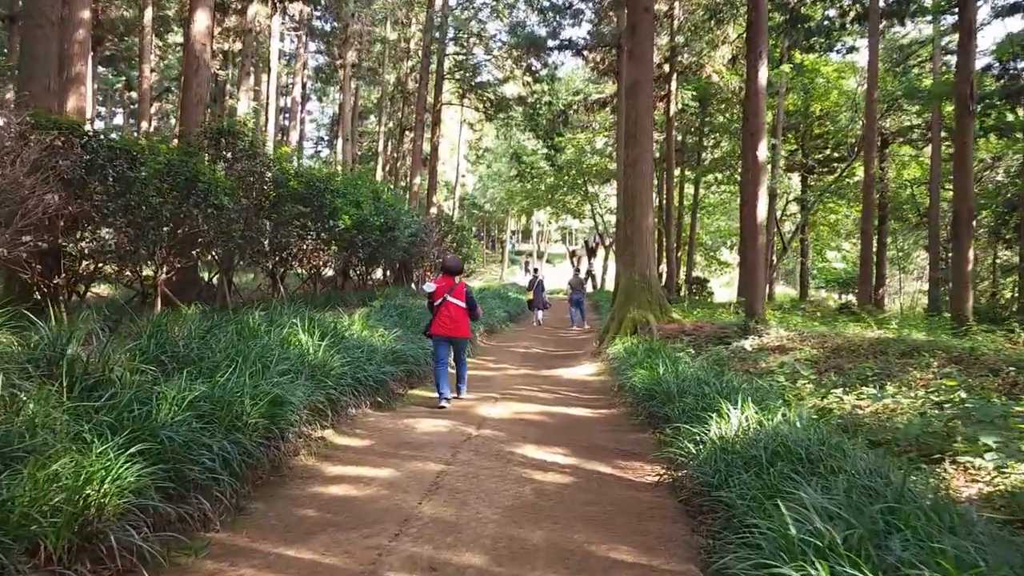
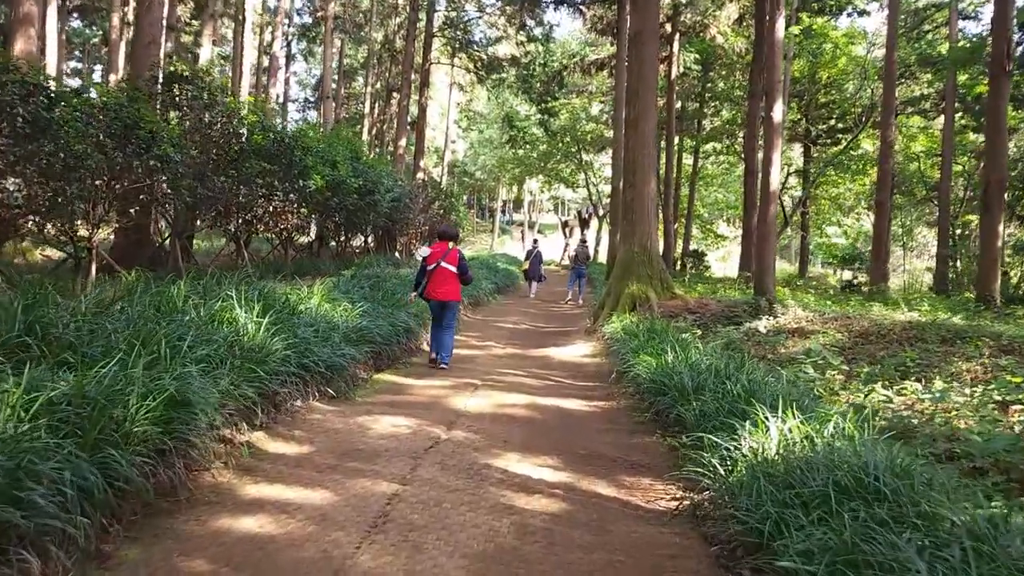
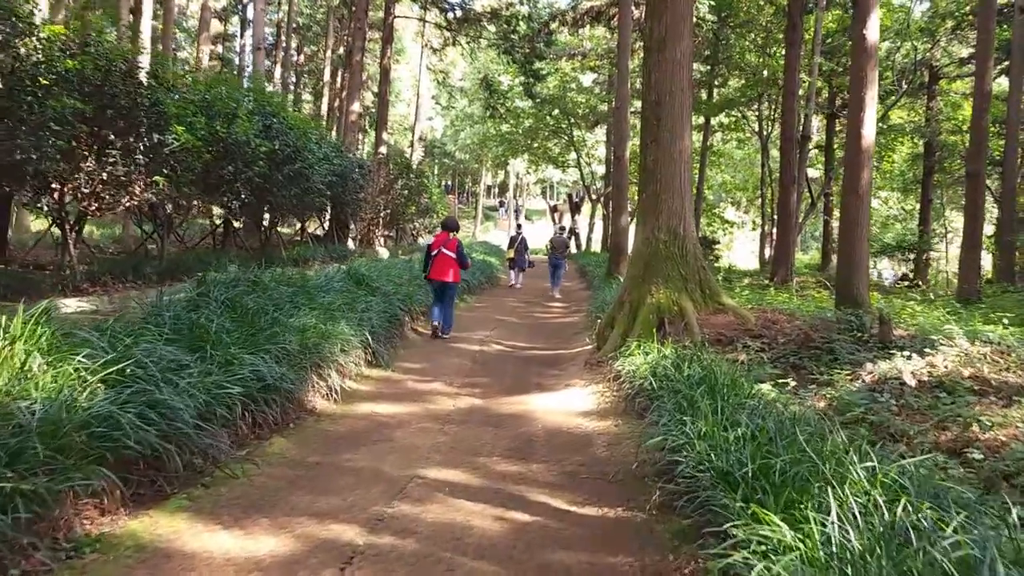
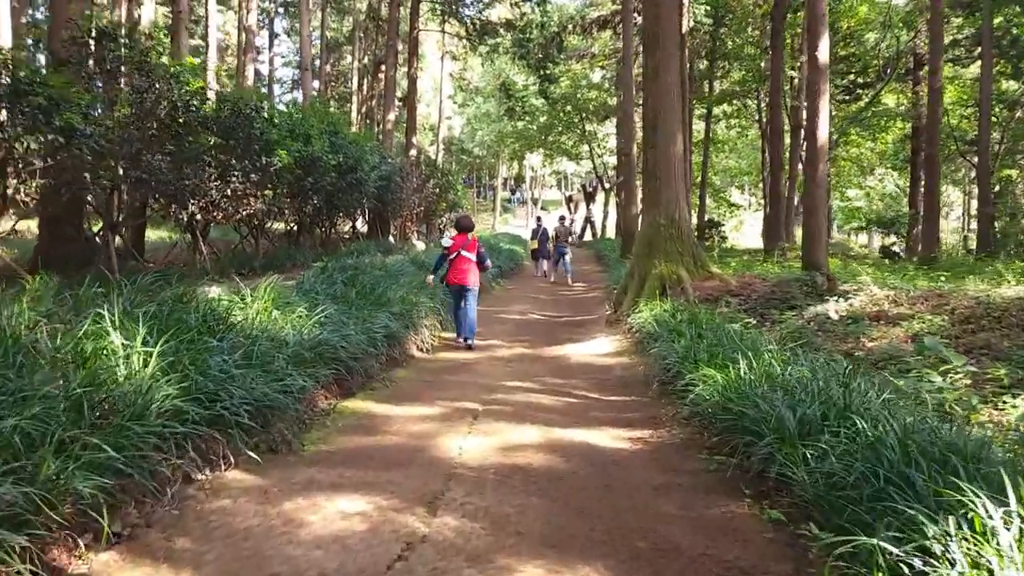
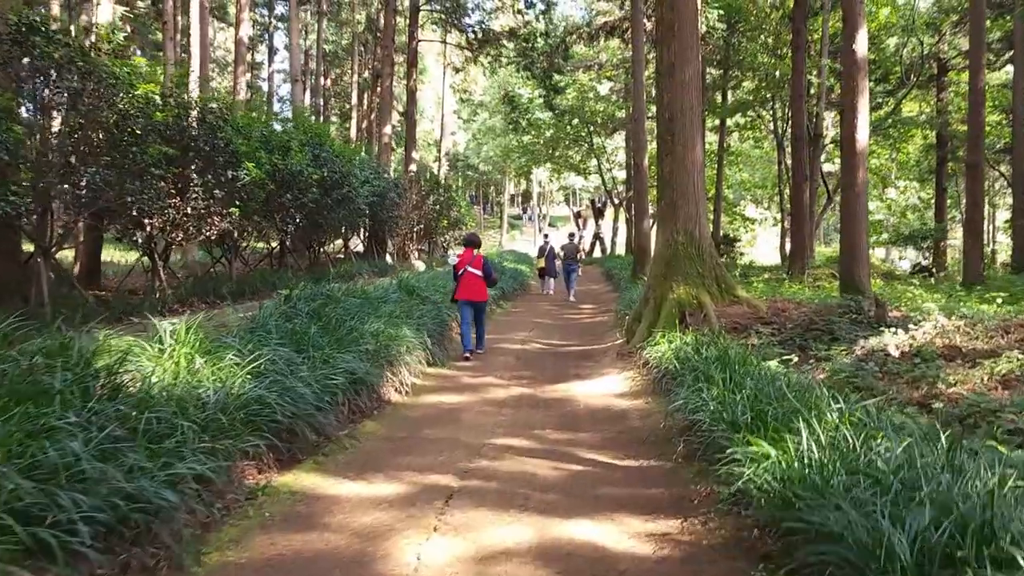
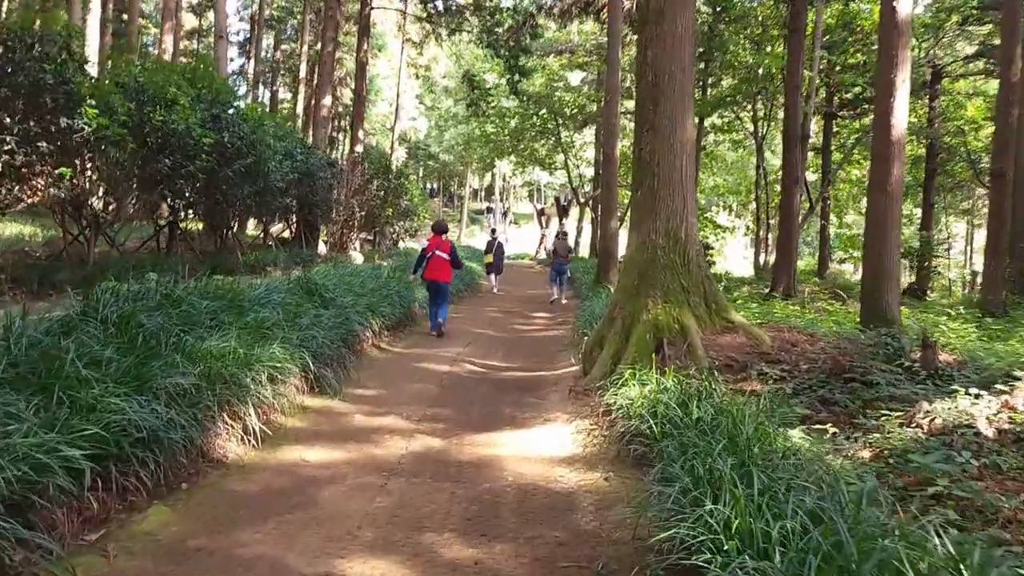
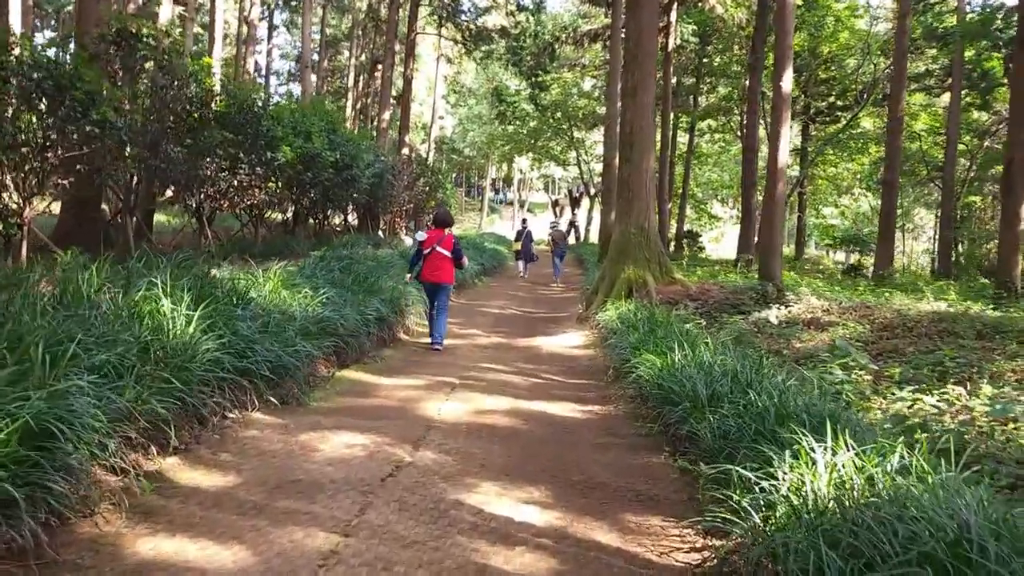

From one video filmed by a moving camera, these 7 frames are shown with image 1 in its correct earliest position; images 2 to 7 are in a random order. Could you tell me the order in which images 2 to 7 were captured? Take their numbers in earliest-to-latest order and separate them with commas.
2, 7, 4, 5, 3, 6
